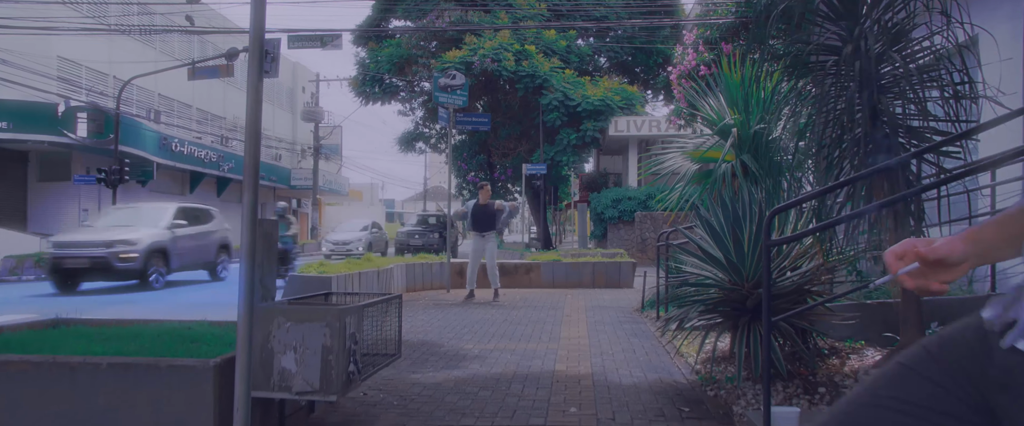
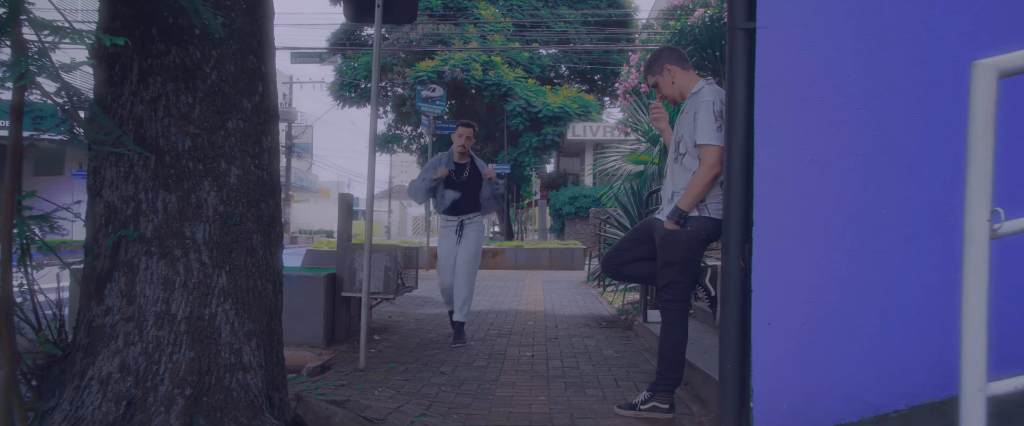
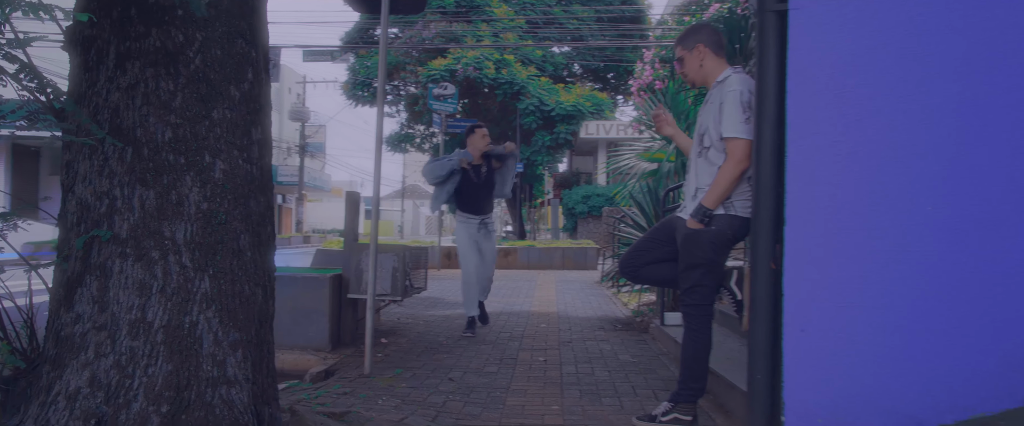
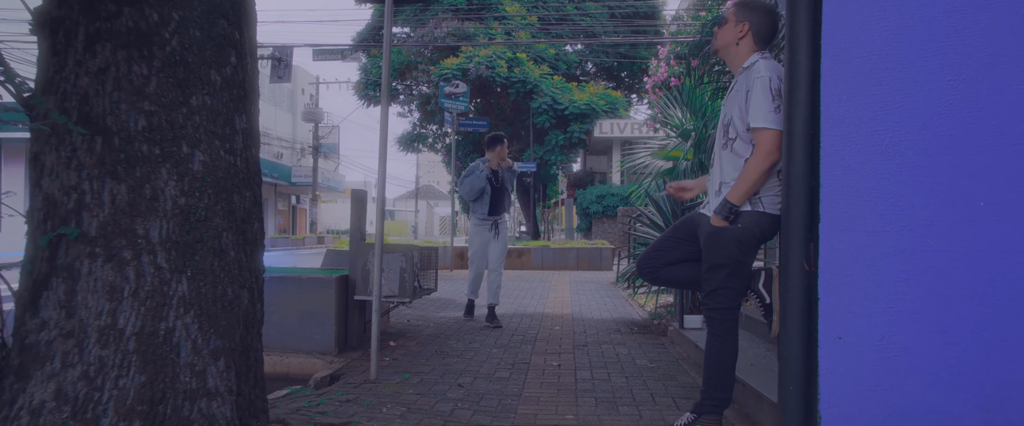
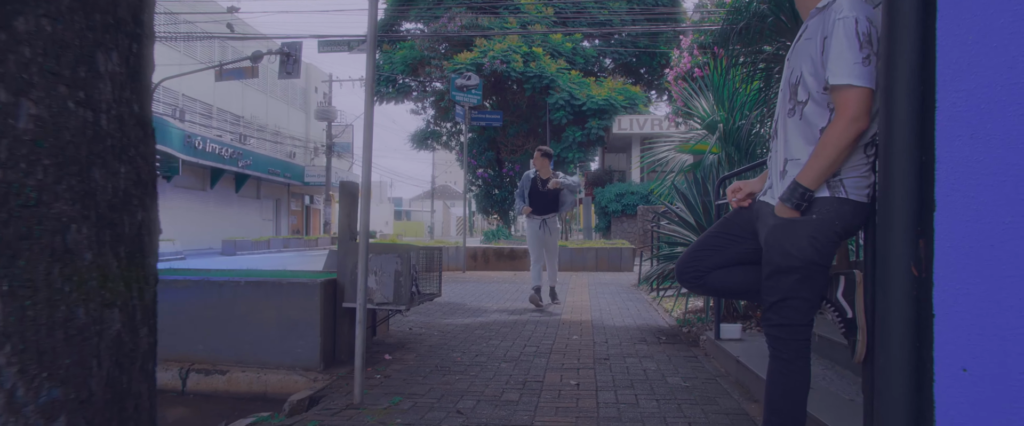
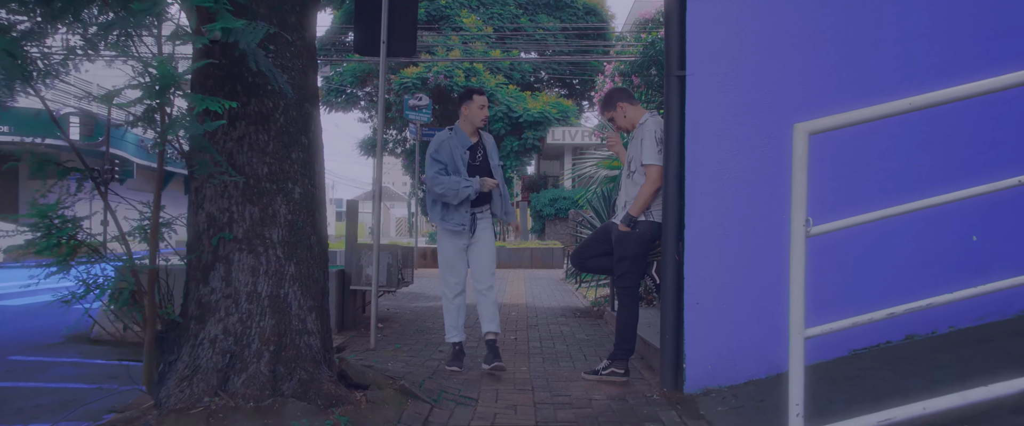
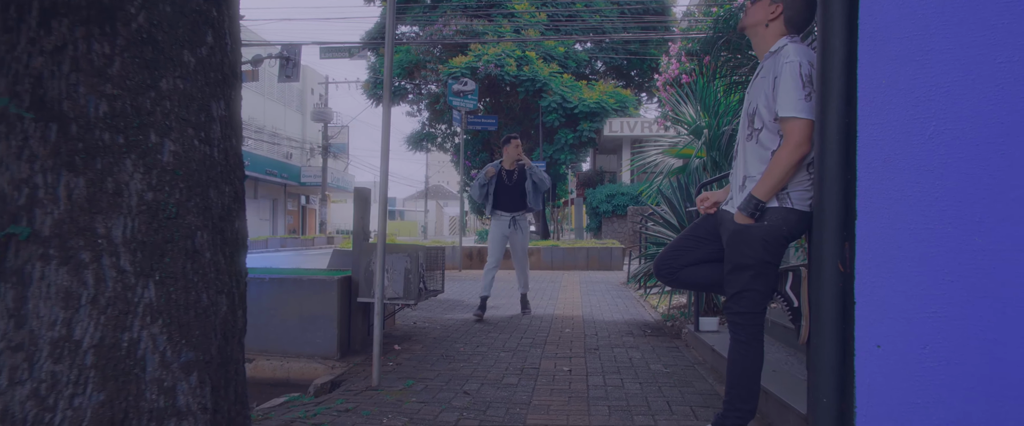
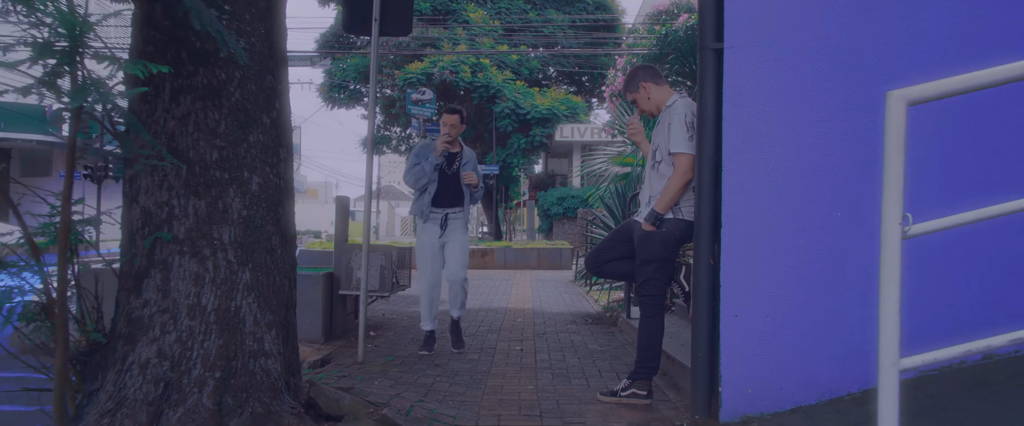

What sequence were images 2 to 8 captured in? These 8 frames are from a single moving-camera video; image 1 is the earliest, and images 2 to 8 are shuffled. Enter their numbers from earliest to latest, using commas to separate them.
5, 7, 4, 3, 2, 8, 6
